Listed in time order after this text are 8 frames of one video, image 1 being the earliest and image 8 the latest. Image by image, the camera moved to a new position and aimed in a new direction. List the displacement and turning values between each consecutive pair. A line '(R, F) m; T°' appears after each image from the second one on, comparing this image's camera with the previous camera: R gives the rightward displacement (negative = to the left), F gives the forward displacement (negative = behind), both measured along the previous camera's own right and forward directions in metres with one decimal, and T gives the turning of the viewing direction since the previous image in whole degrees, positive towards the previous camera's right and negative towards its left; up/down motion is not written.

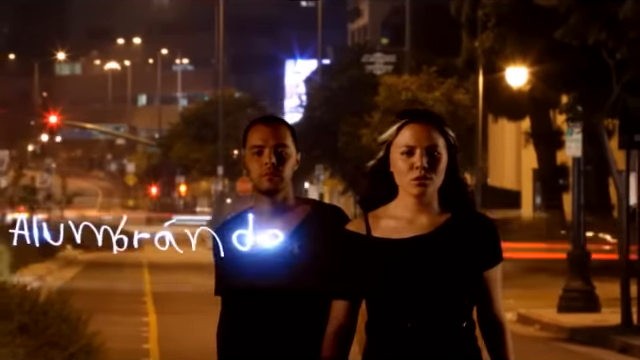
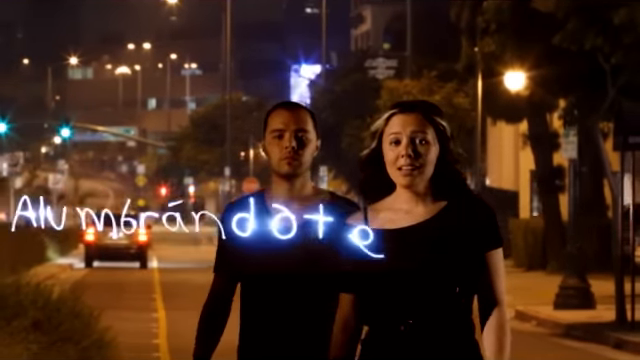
(+0.1, -0.5) m; 0°
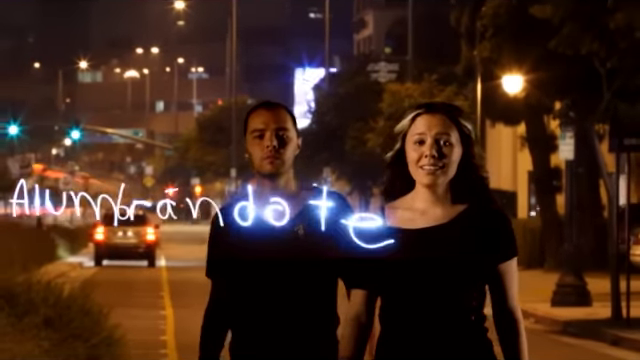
(0.0, -0.4) m; 0°
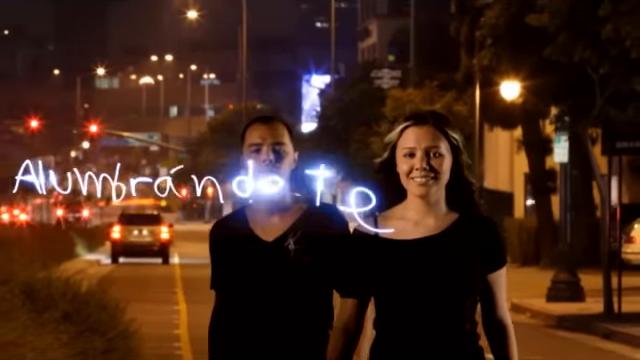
(0.0, -0.8) m; 0°
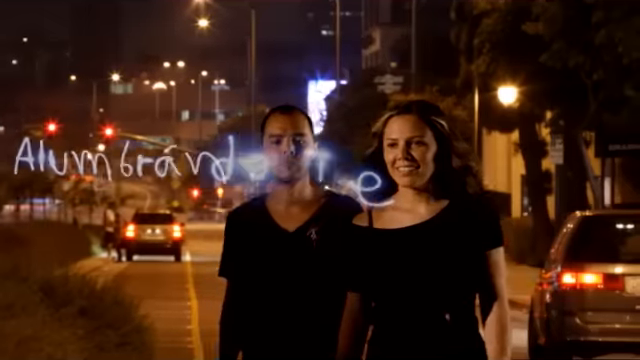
(+0.1, -0.8) m; 0°
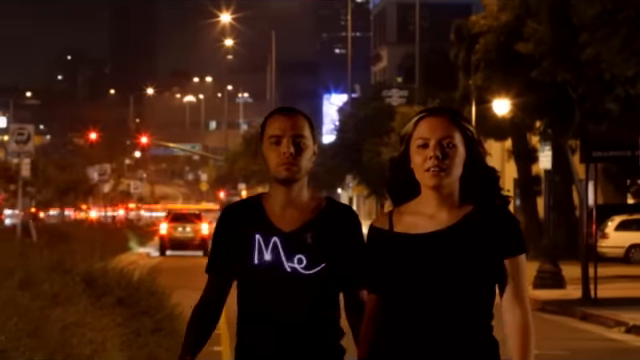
(+0.1, -2.1) m; -1°
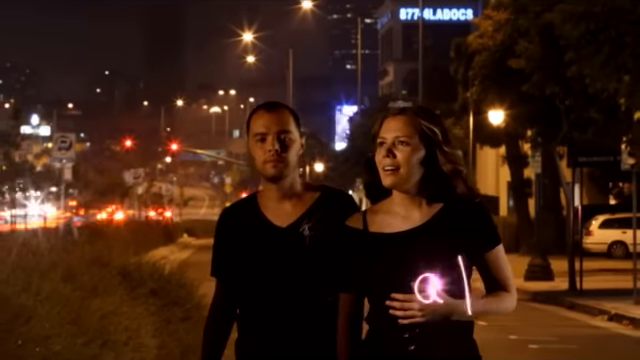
(+0.1, -2.2) m; -1°
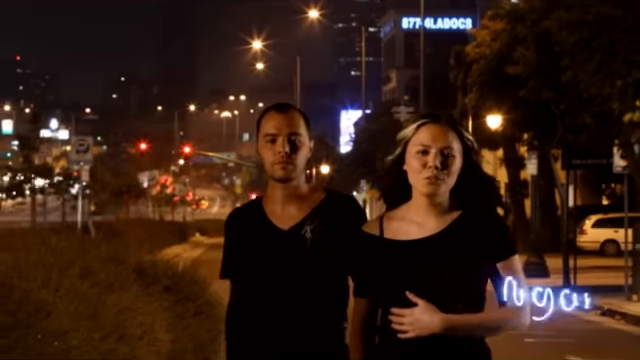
(0.0, -1.1) m; 0°
